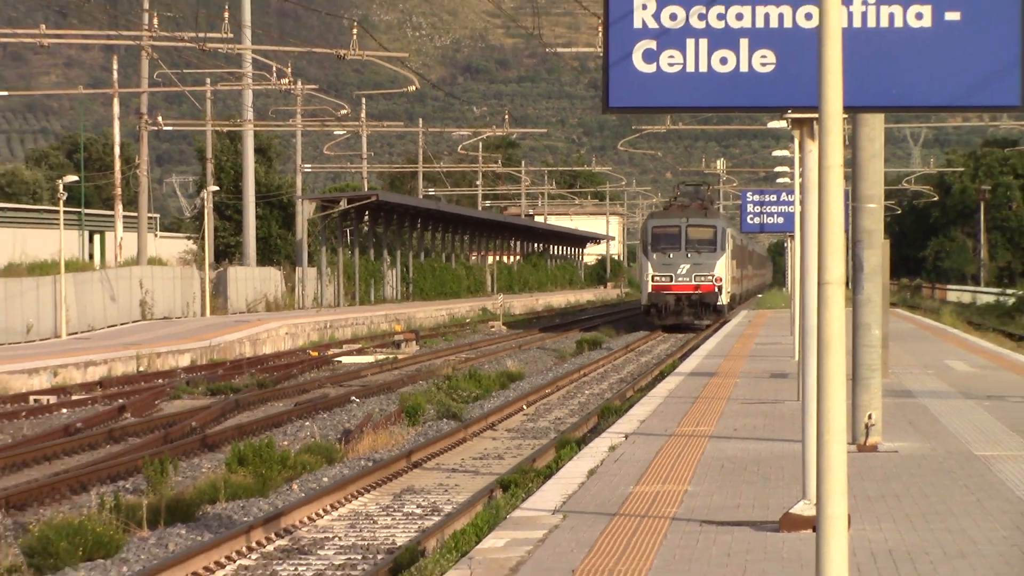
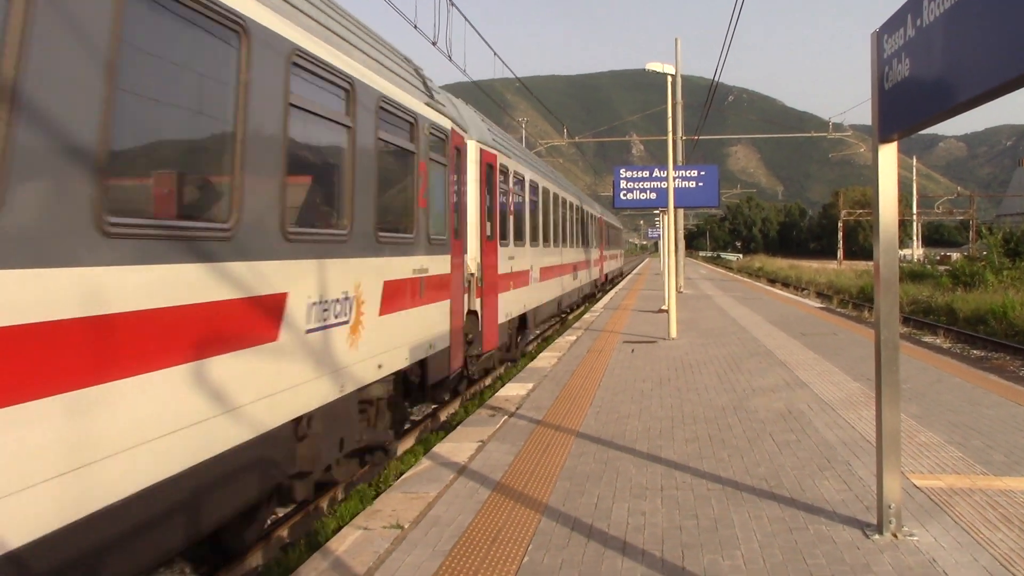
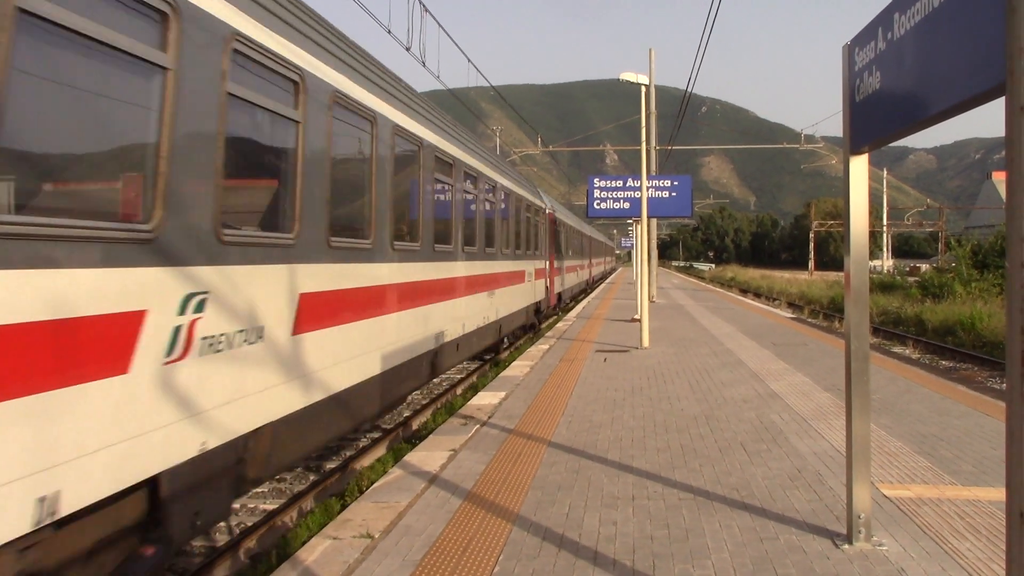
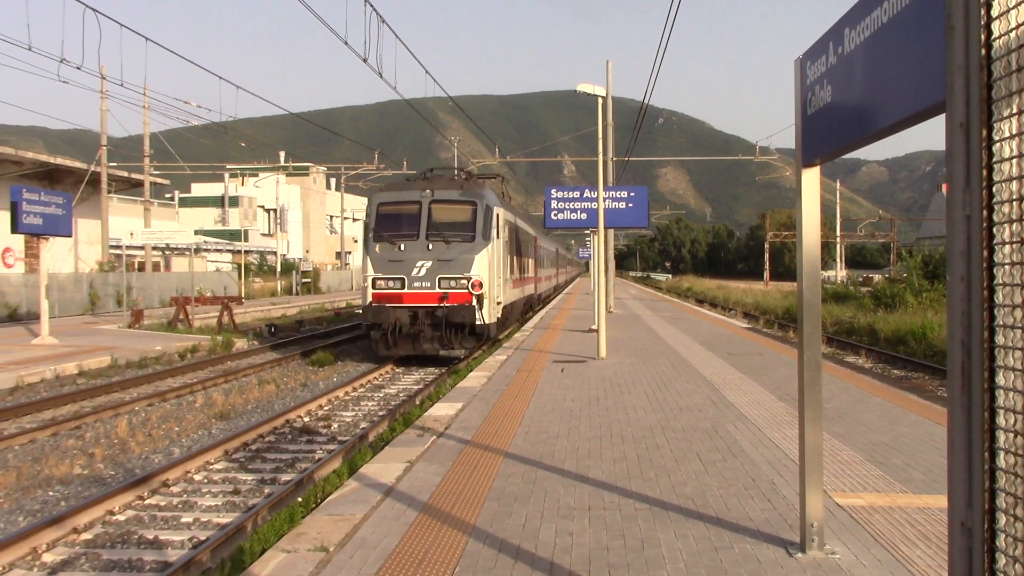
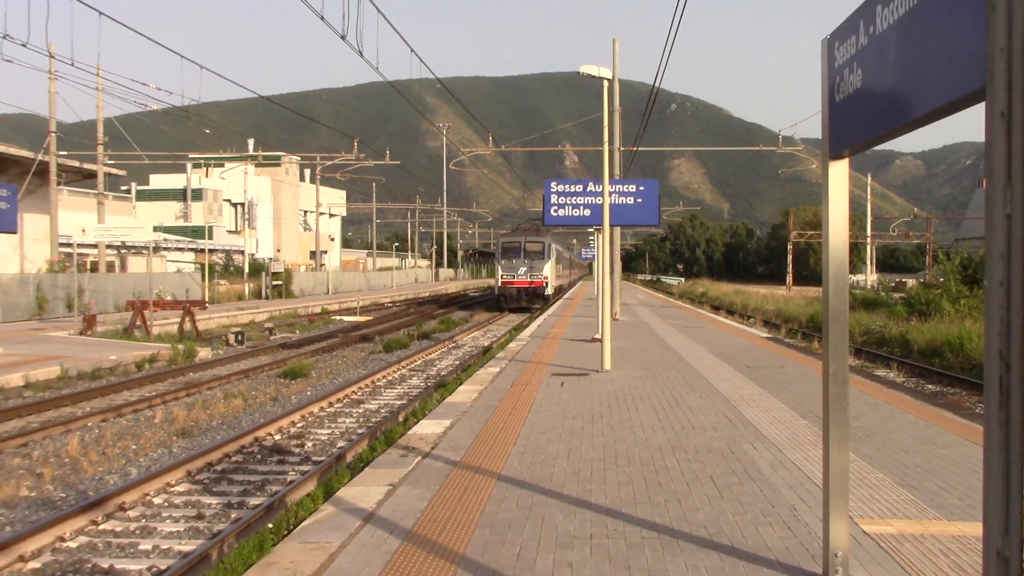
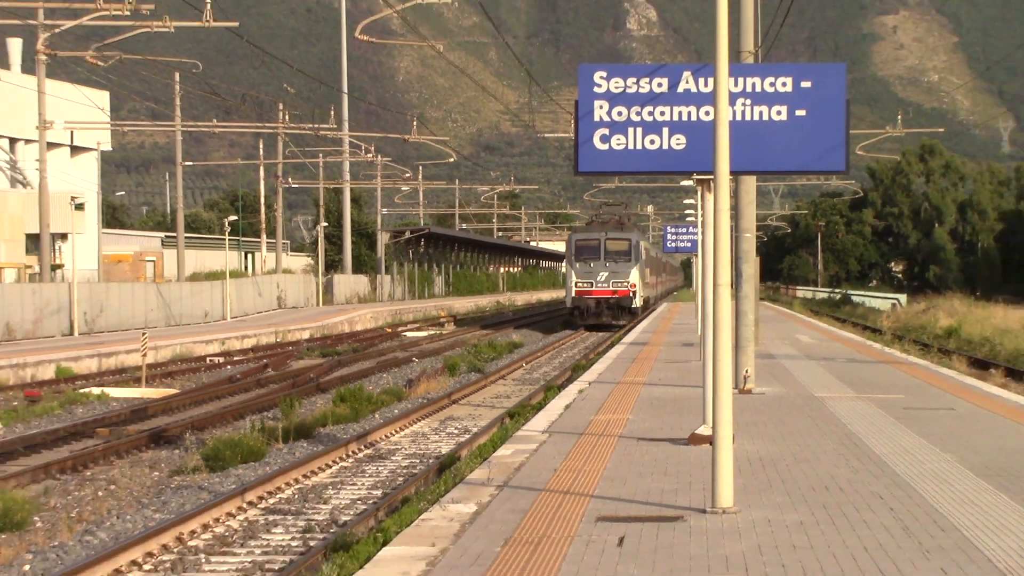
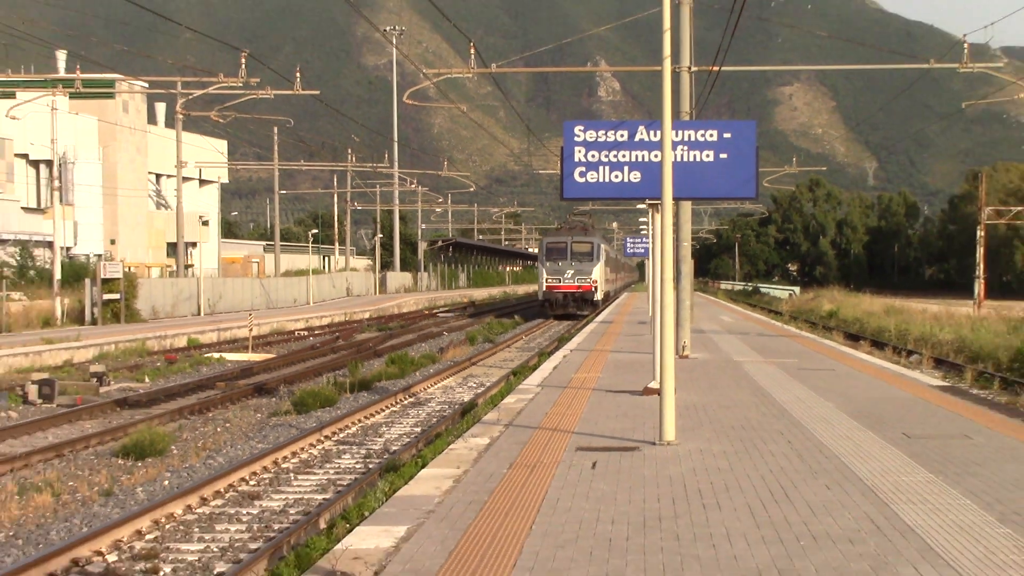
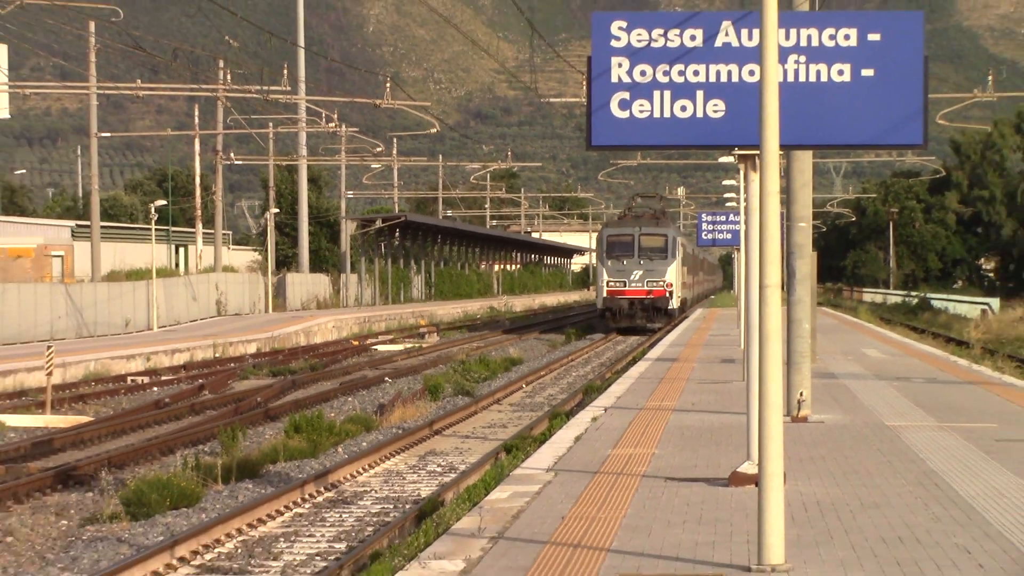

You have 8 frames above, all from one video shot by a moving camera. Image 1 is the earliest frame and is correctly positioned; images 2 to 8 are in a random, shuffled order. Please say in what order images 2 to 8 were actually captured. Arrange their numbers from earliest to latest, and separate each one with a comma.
8, 6, 7, 5, 4, 3, 2
